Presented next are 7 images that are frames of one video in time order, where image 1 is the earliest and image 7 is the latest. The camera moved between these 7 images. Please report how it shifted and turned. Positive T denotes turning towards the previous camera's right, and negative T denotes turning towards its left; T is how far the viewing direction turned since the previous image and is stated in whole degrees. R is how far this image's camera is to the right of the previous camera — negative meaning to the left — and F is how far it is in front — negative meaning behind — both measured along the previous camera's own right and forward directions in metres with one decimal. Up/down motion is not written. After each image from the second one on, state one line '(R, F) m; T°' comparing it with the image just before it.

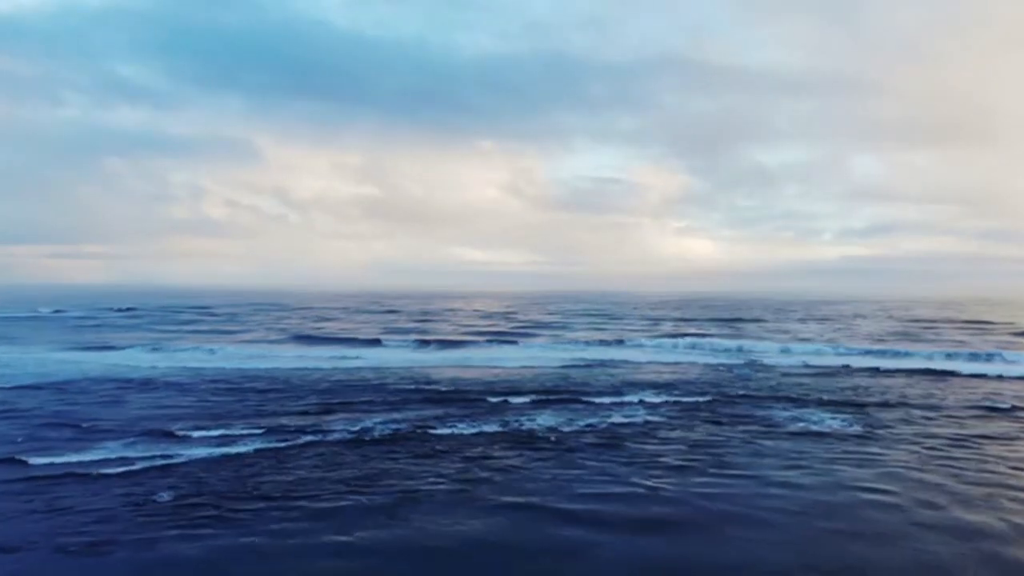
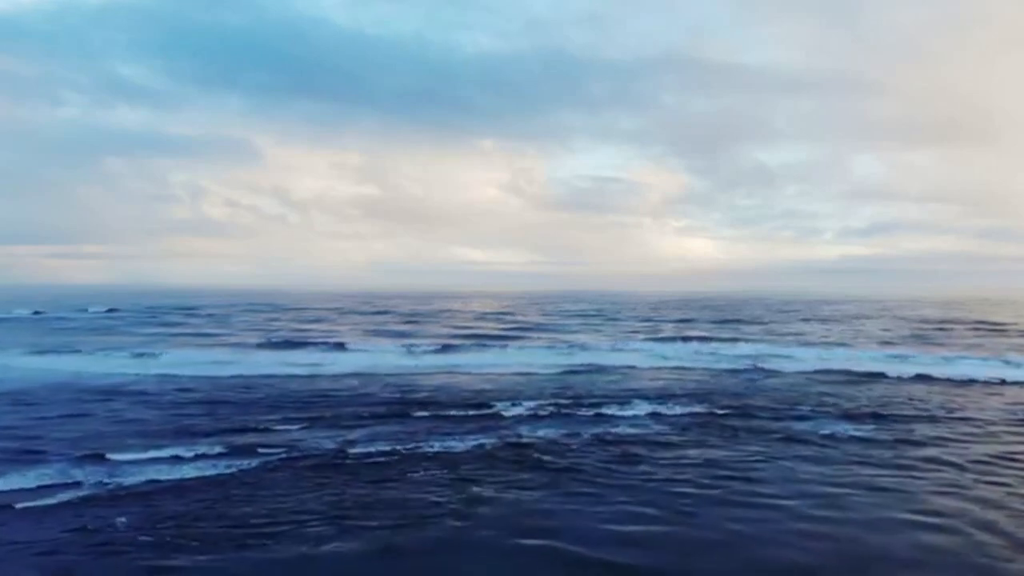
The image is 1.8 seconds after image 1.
(+0.2, +1.6) m; 0°
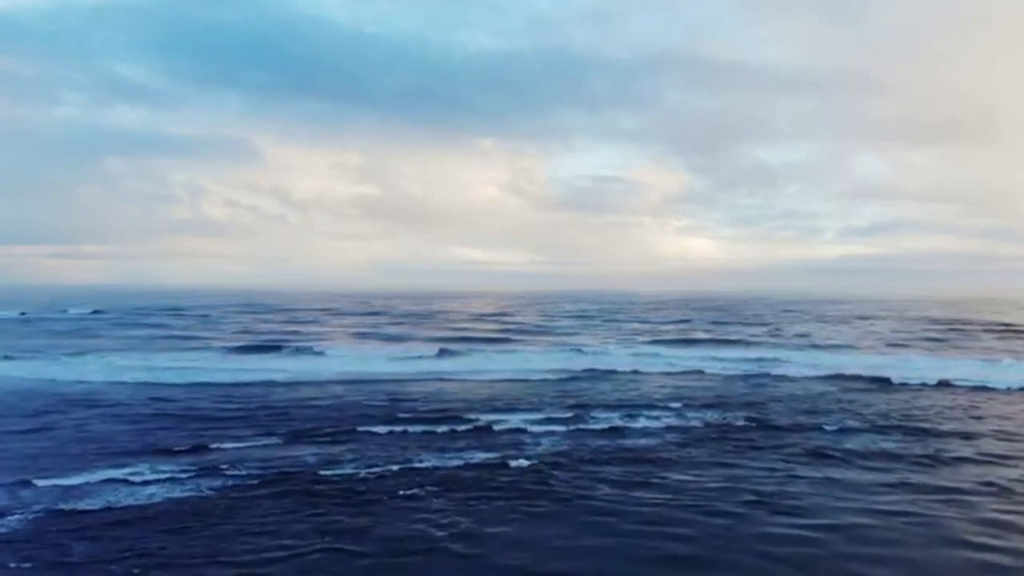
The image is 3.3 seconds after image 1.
(+0.1, +1.5) m; 0°
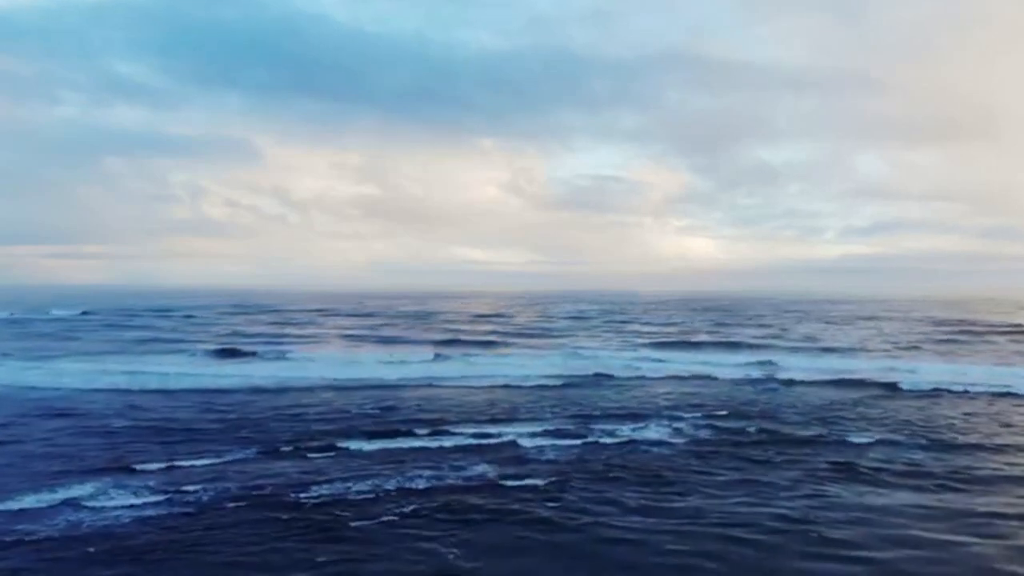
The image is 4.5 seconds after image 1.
(0.0, +1.3) m; 0°
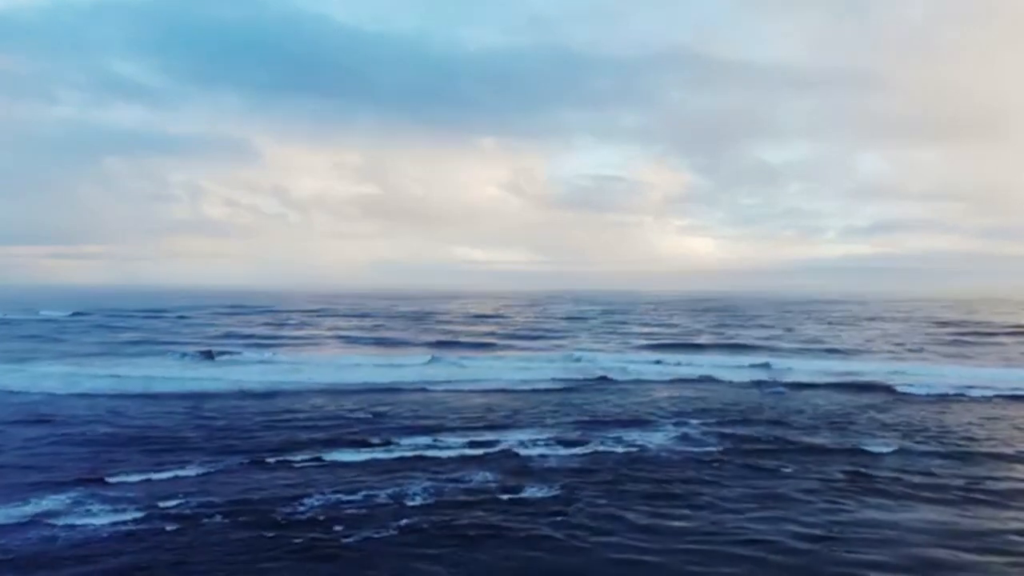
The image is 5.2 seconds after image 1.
(0.0, +0.8) m; 0°
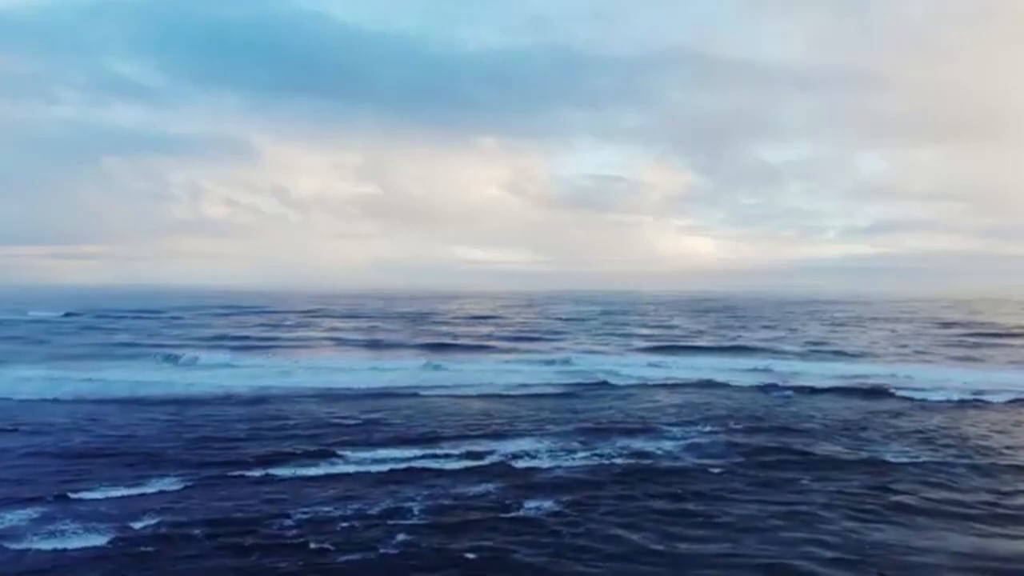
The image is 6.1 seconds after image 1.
(0.0, +0.9) m; 0°
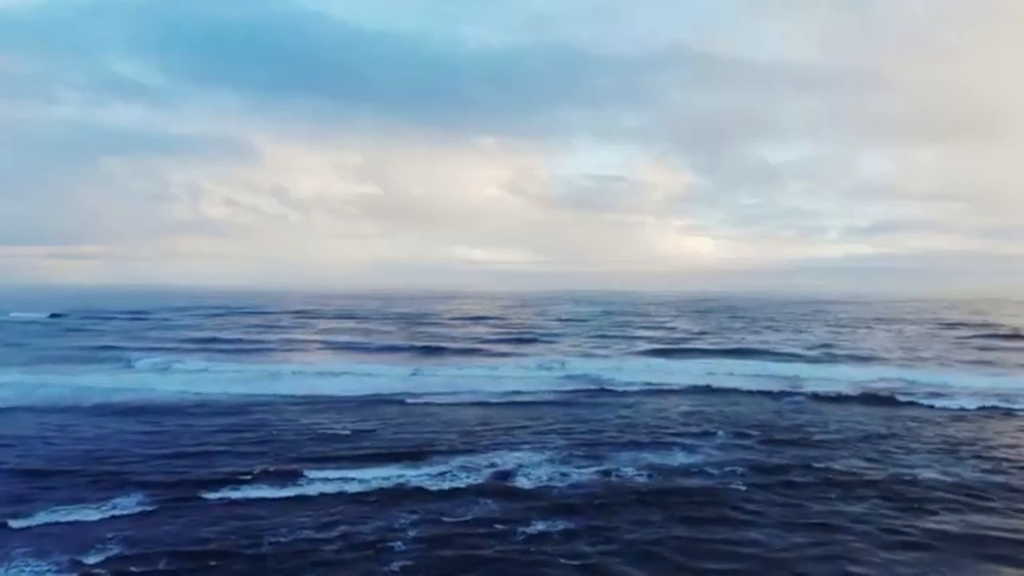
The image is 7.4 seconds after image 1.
(+0.1, +1.2) m; 0°
